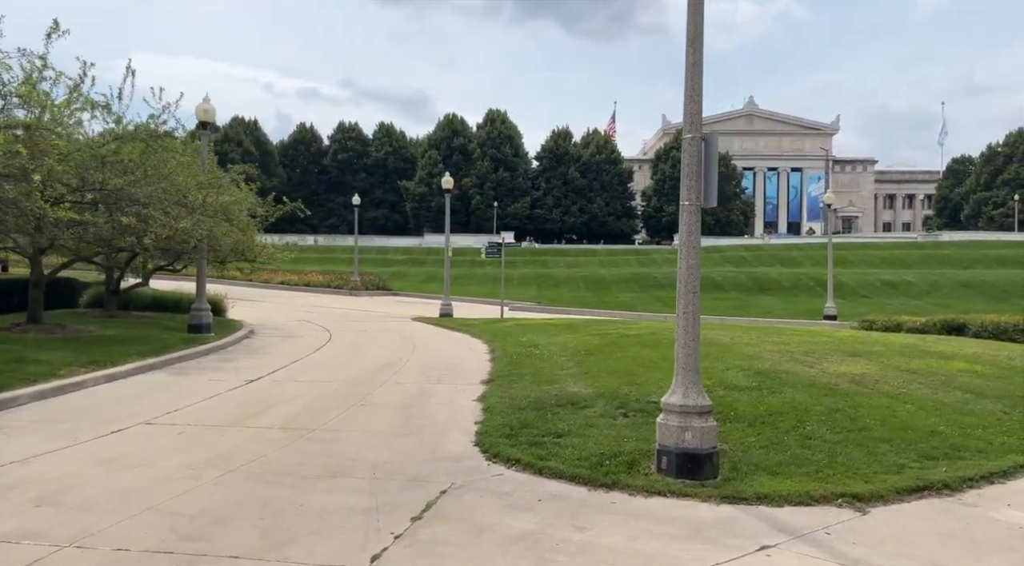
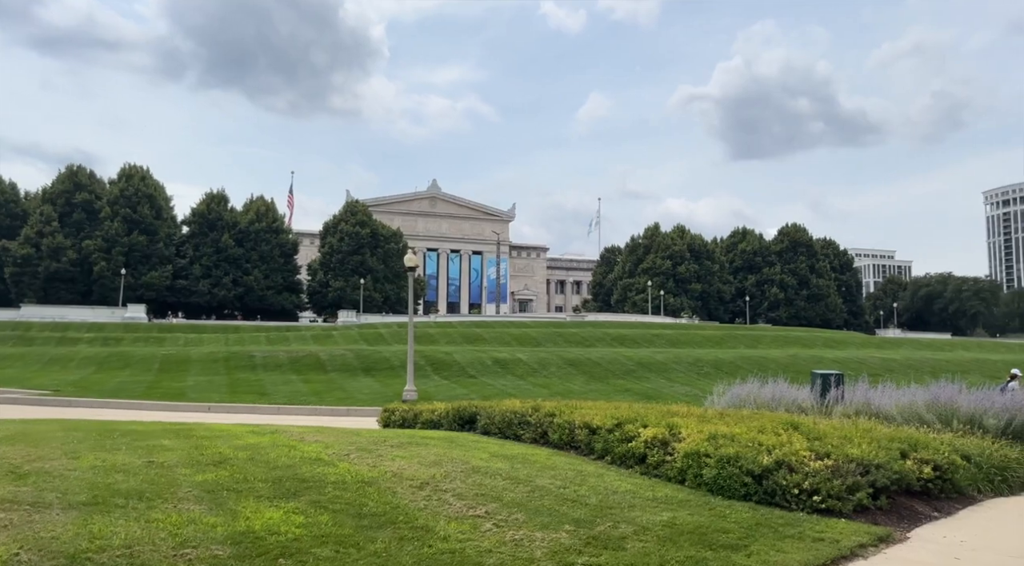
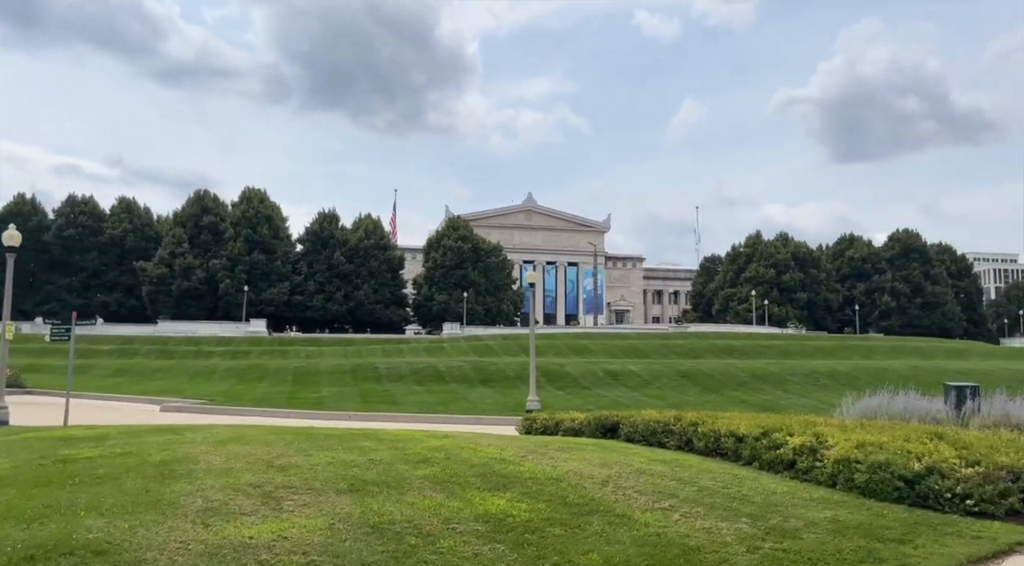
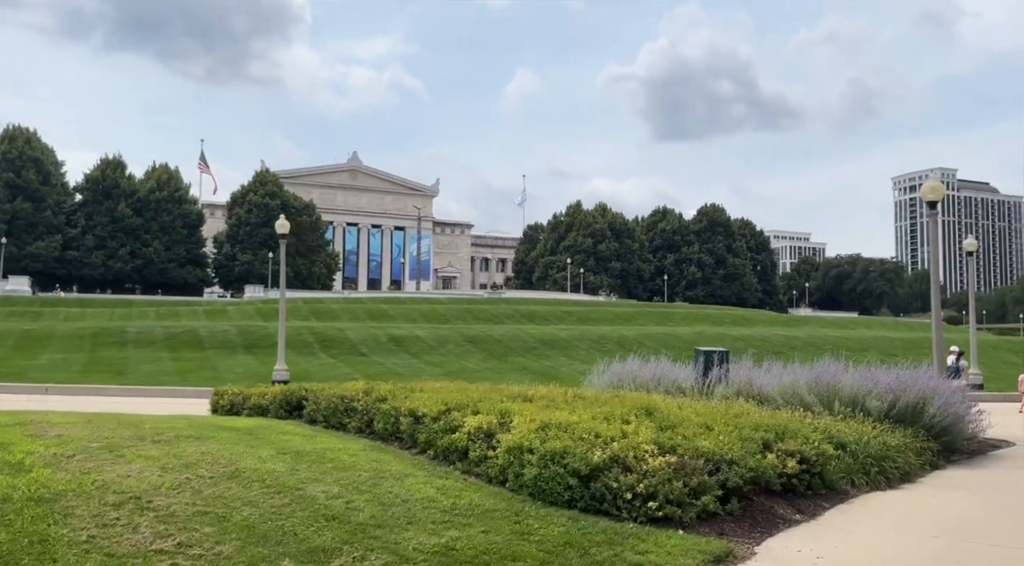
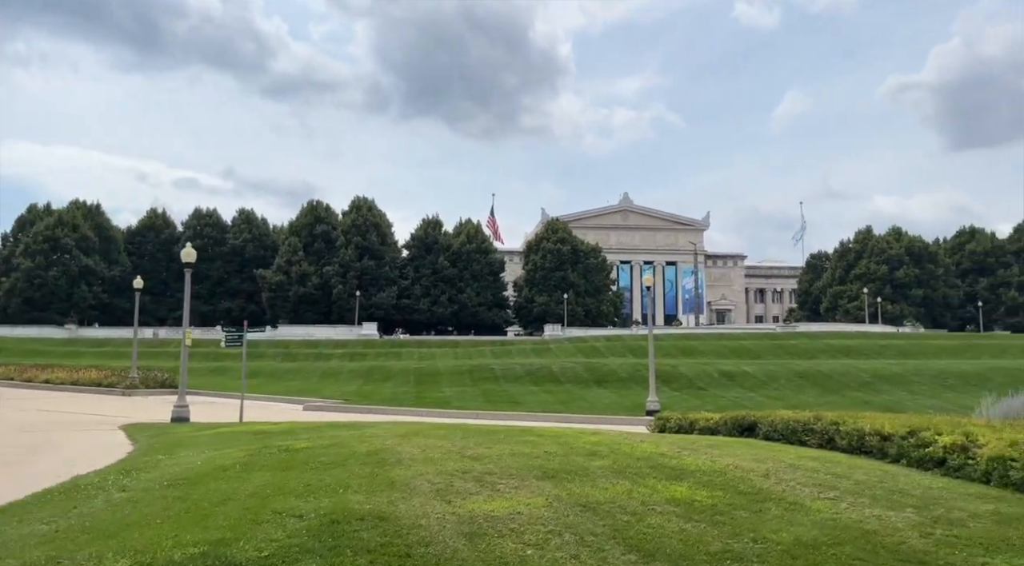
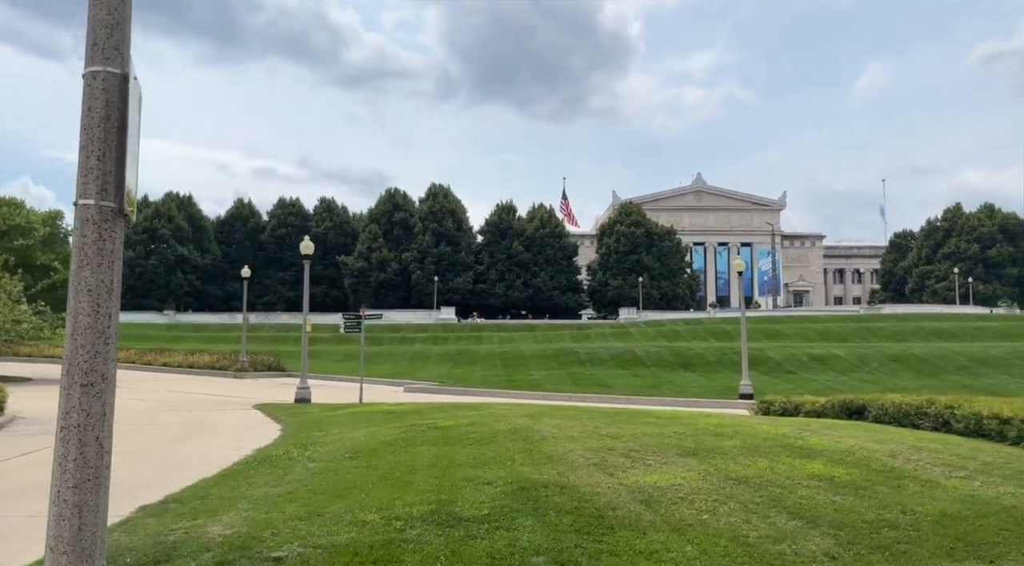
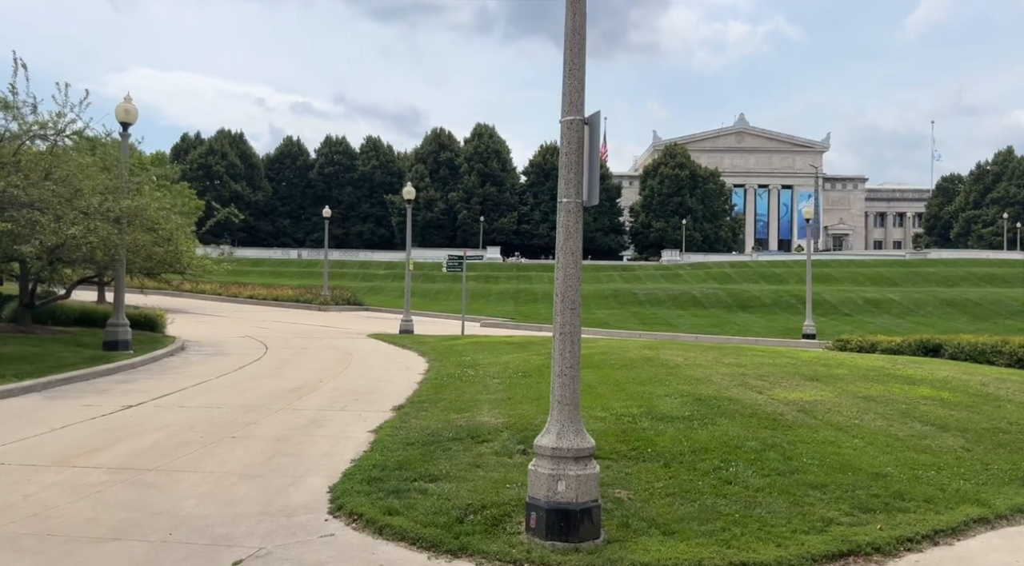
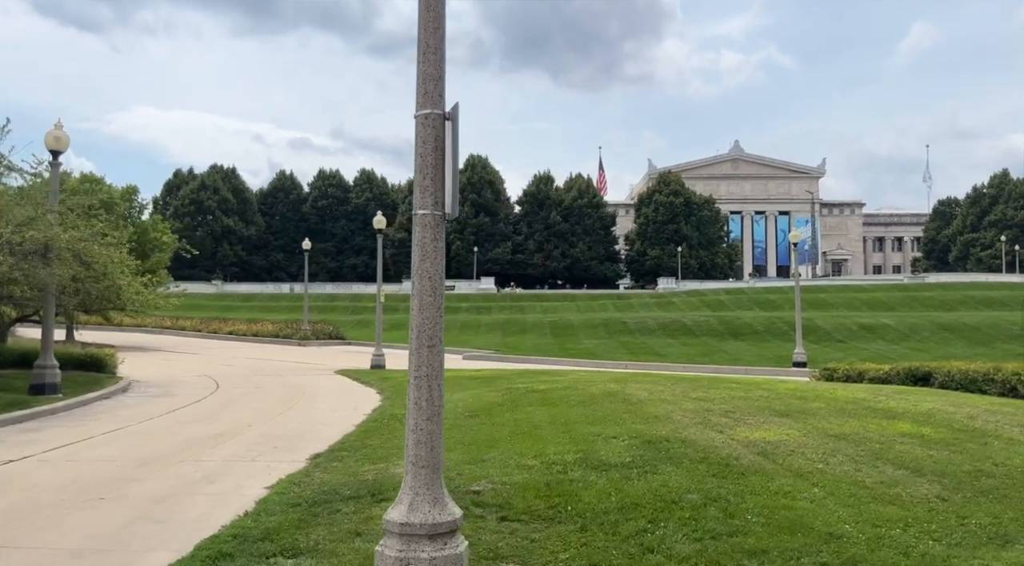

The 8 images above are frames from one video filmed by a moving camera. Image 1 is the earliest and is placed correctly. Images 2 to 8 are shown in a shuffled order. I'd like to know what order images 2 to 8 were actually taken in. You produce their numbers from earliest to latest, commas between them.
7, 8, 6, 5, 3, 2, 4
